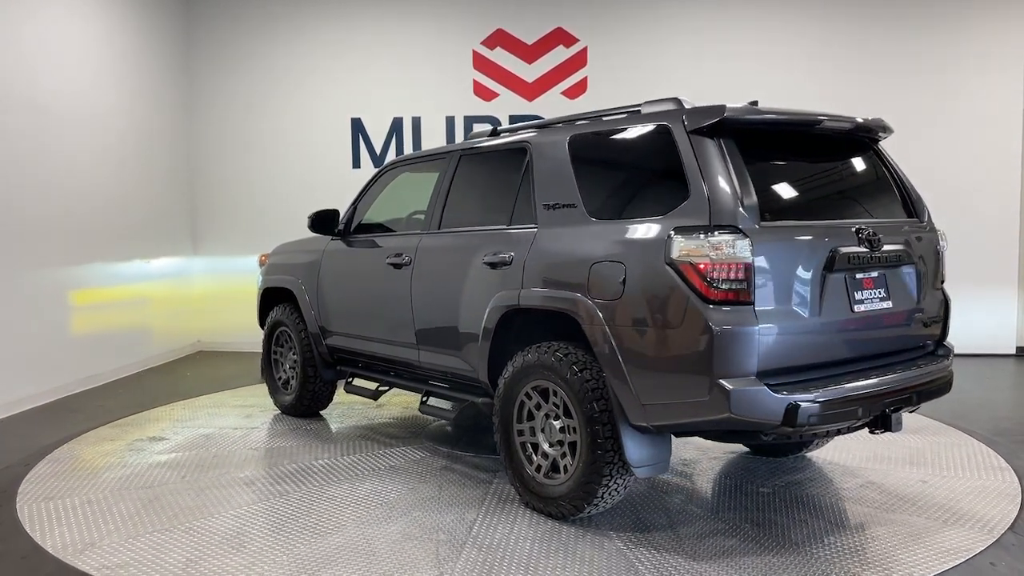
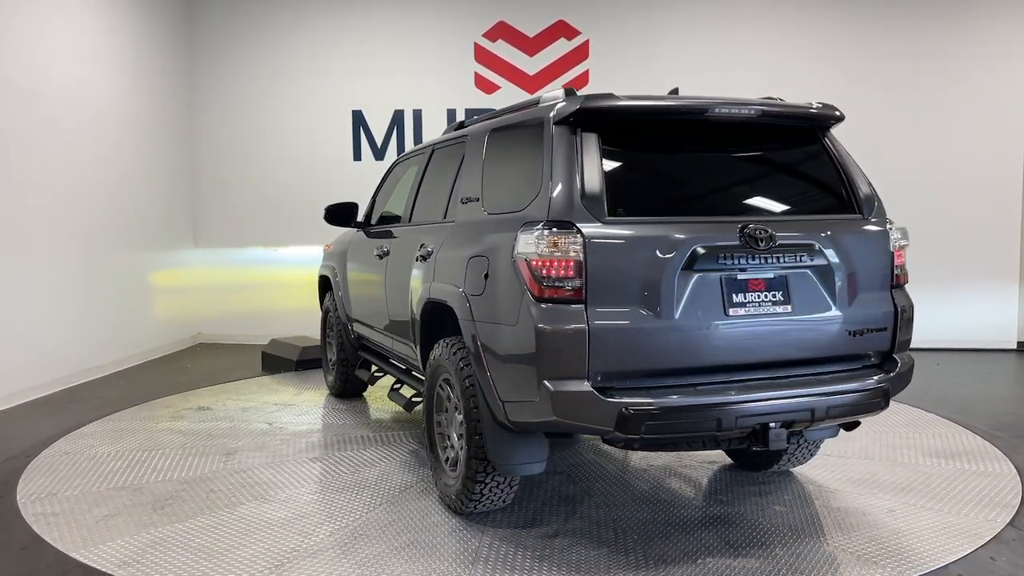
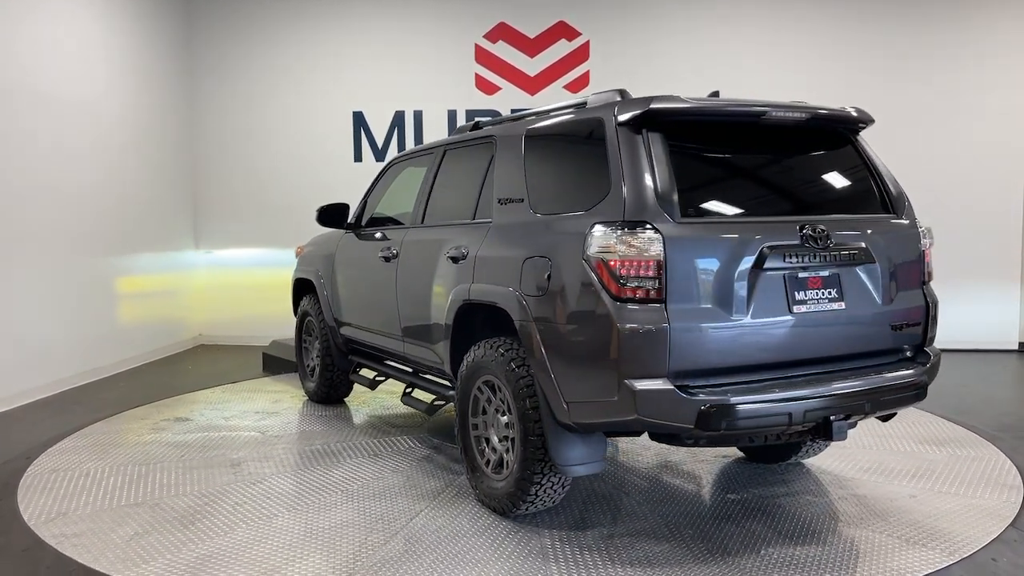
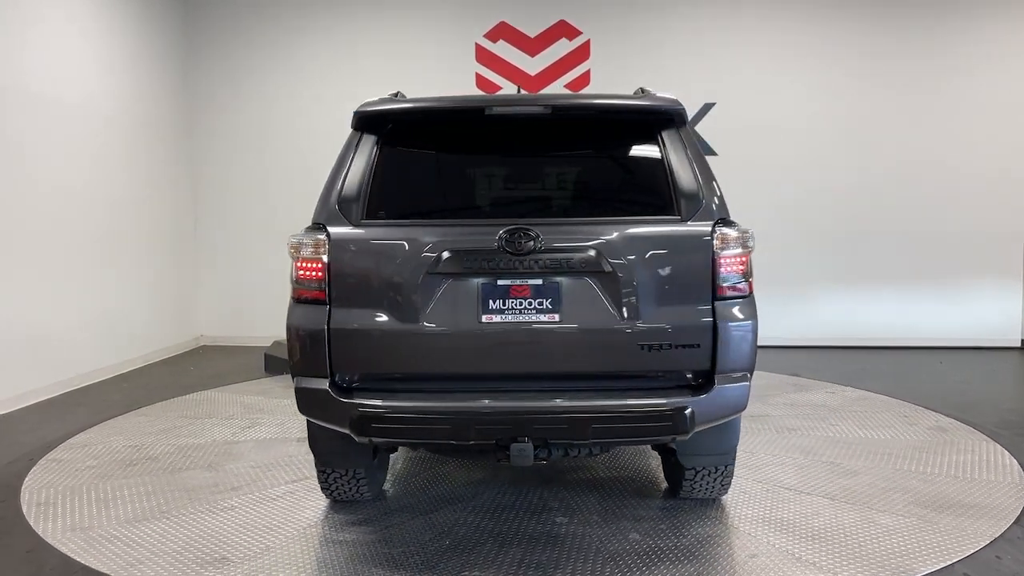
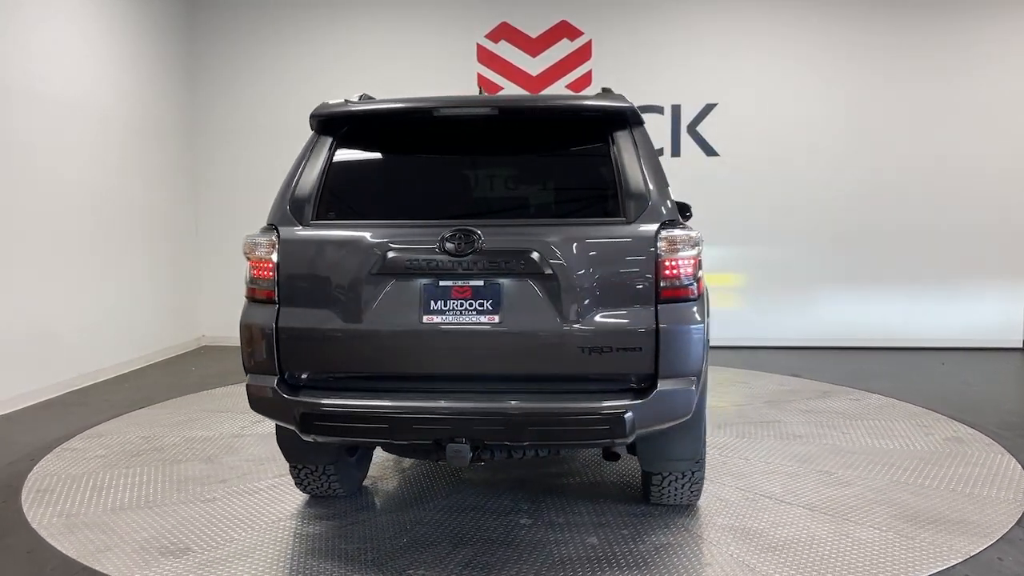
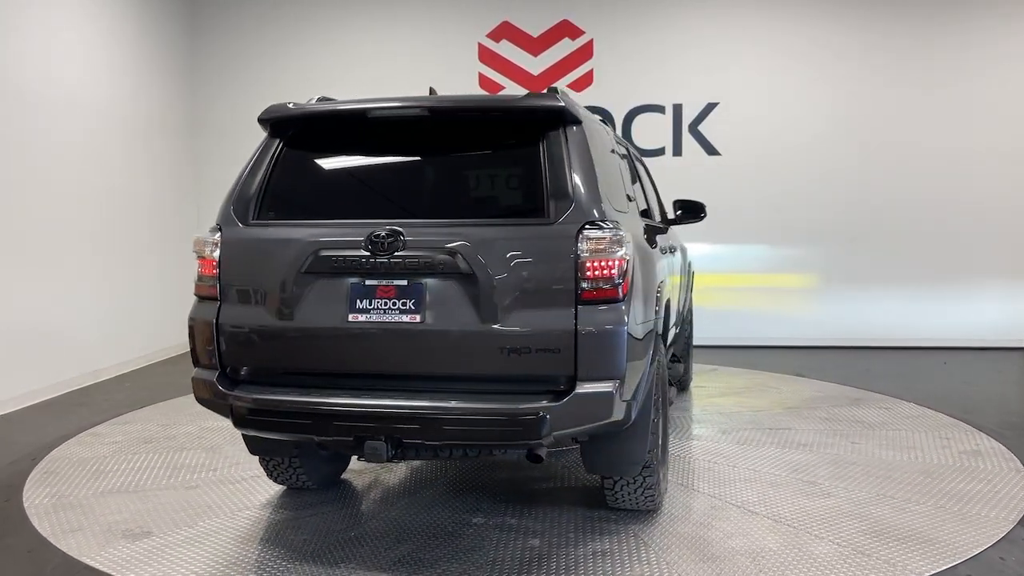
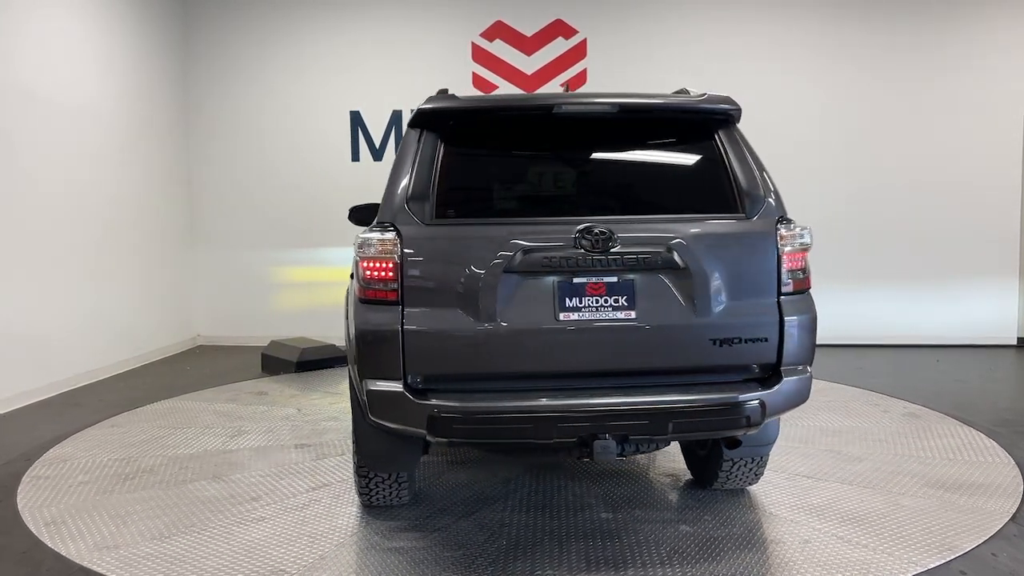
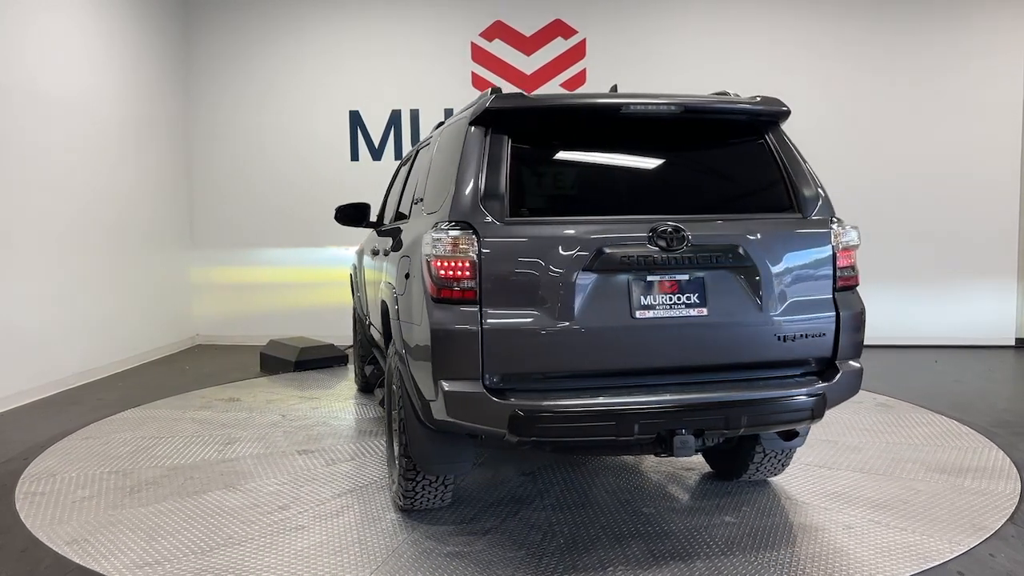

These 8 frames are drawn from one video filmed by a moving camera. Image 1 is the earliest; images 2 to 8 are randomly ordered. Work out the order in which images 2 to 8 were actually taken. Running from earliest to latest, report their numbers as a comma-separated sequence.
3, 2, 8, 7, 4, 5, 6
